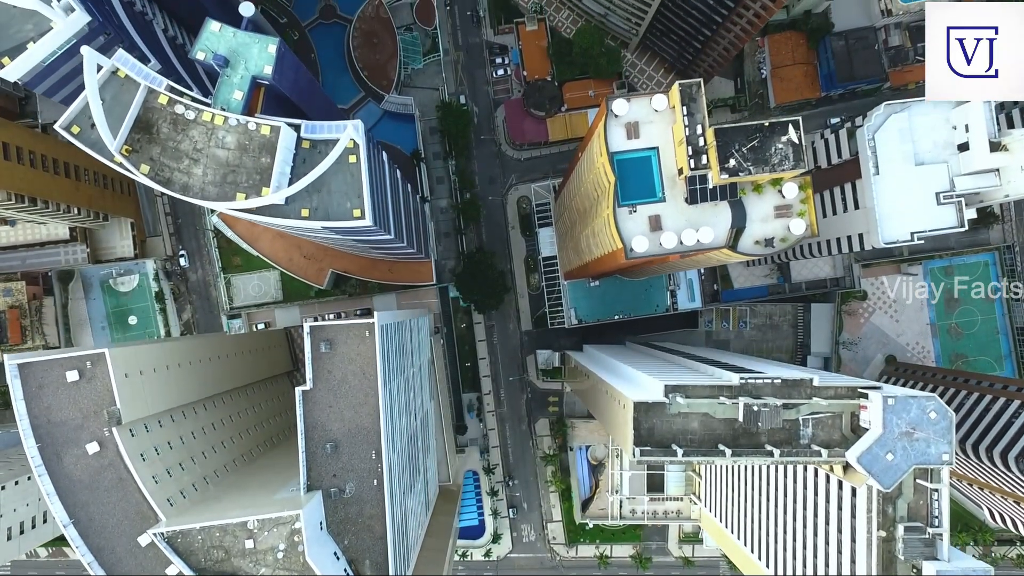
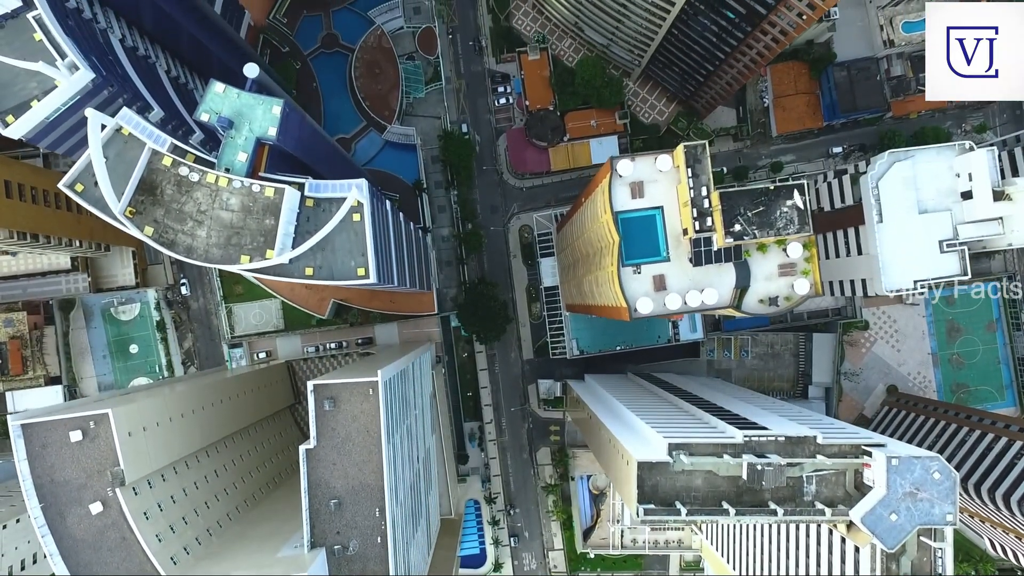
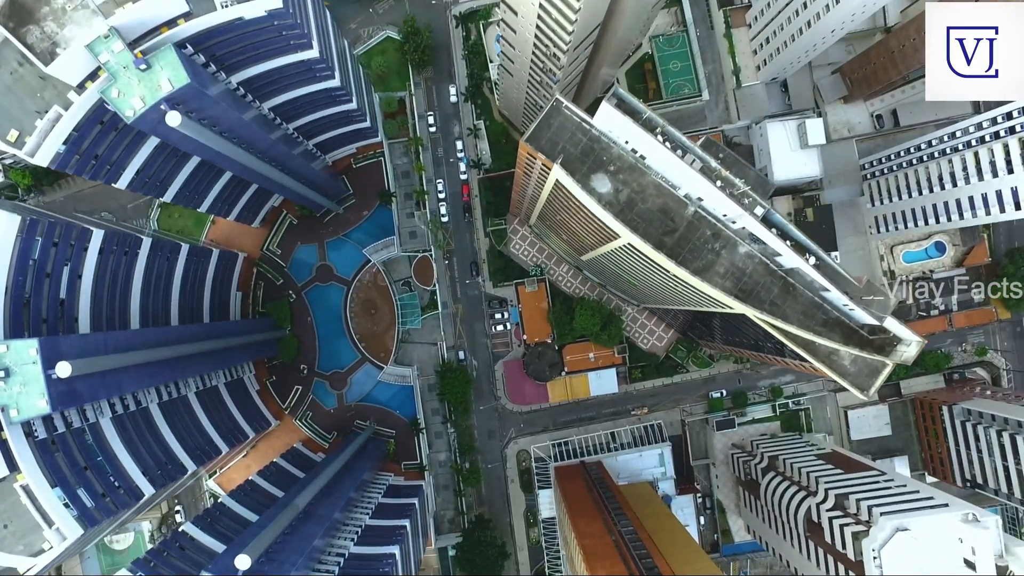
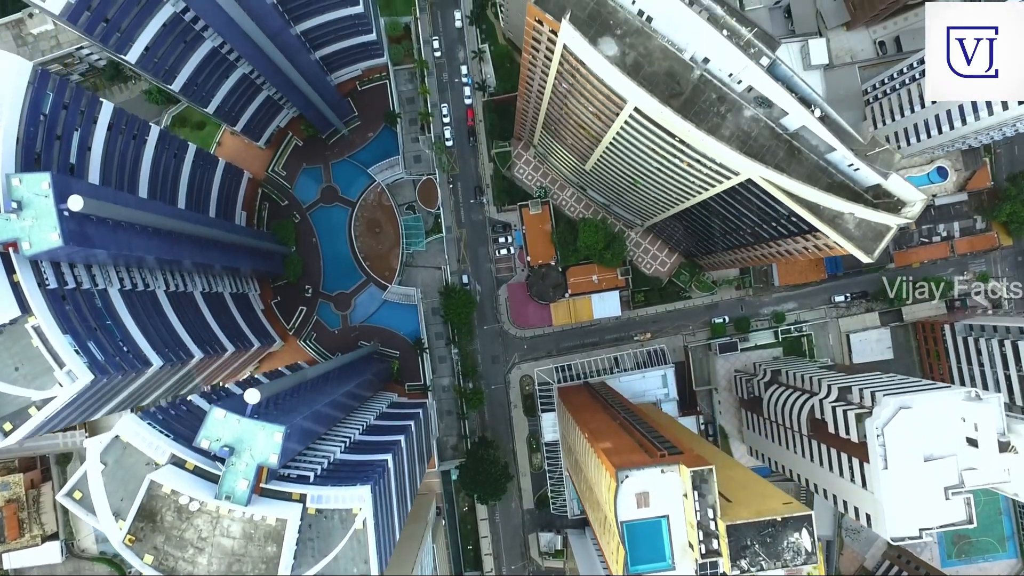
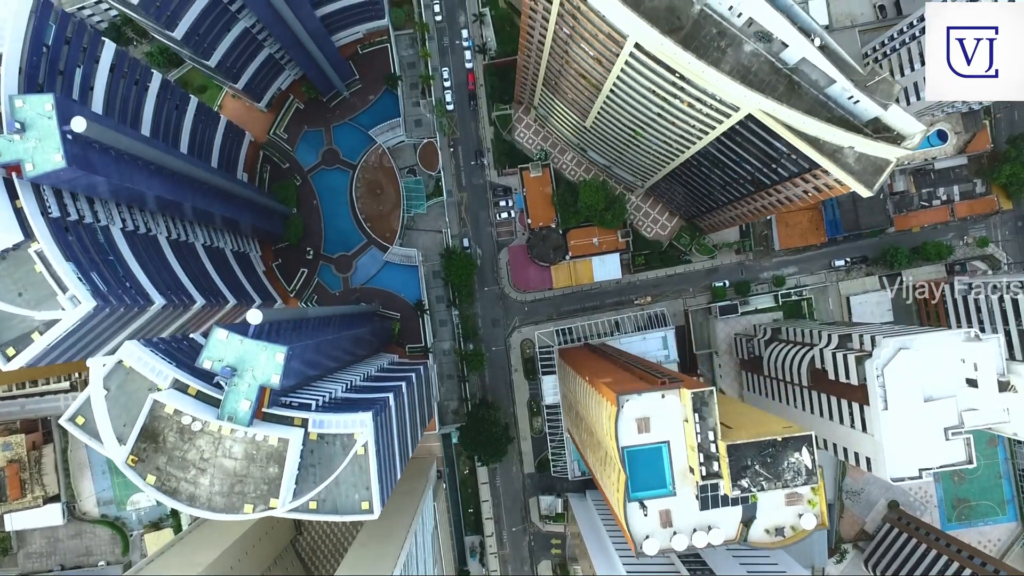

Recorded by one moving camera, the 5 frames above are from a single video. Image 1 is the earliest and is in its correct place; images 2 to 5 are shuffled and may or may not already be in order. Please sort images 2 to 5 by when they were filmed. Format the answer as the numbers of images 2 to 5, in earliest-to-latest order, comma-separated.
2, 5, 4, 3
